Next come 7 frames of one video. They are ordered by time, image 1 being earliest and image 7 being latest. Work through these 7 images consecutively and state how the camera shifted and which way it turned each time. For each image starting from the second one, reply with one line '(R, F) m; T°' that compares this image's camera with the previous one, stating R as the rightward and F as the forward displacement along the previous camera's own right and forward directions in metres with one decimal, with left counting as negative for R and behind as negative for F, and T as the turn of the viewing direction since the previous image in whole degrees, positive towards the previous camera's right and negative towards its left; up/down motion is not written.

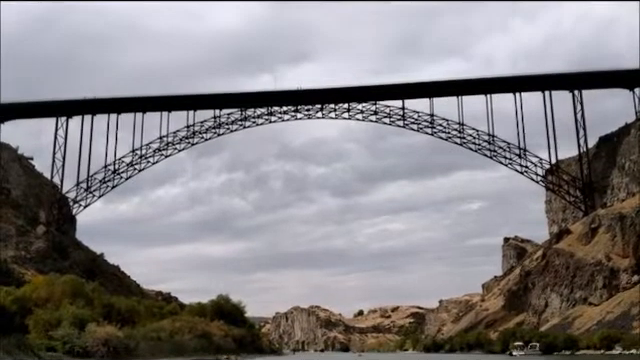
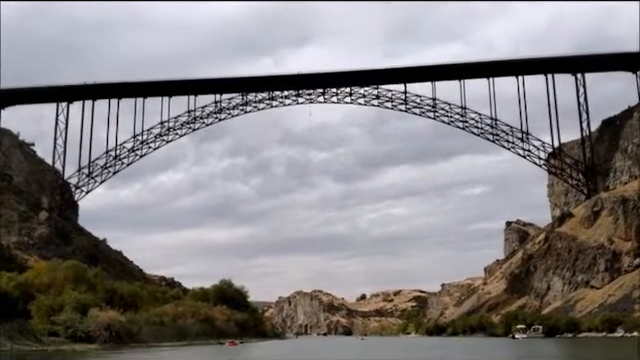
(+0.1, 0.0) m; 0°
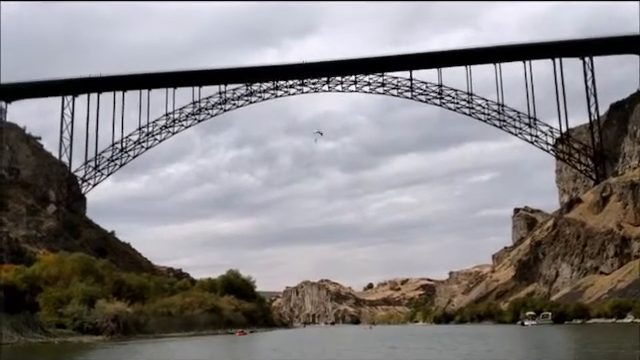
(0.0, +0.4) m; 0°
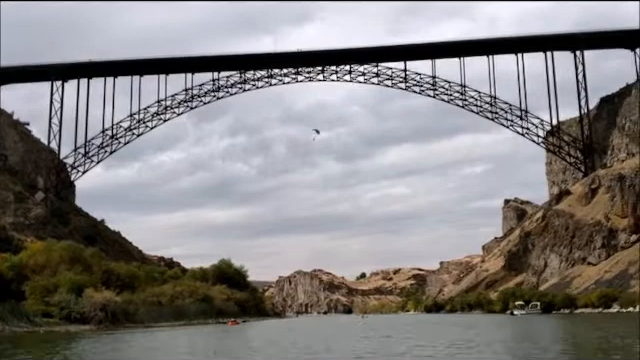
(+0.4, -0.5) m; 0°
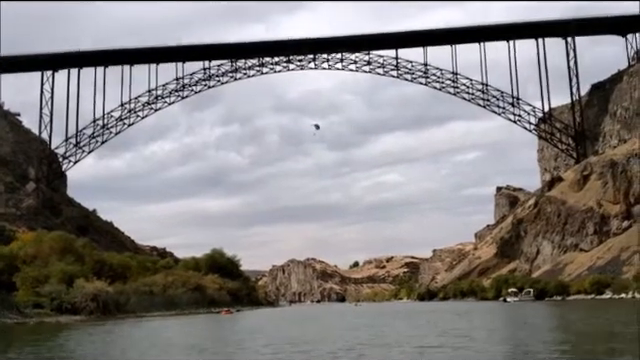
(0.0, +0.2) m; +1°
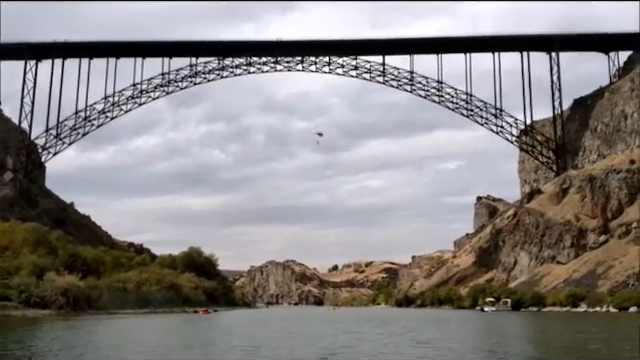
(+0.3, +0.1) m; +1°
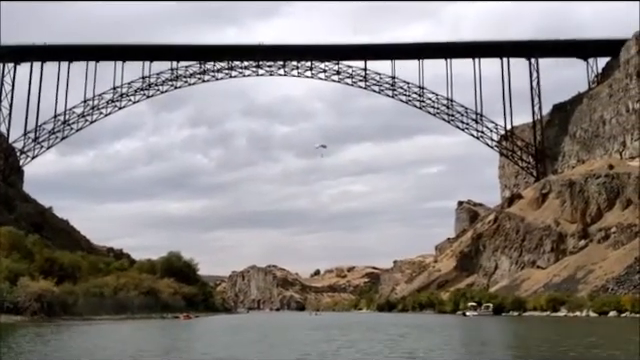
(+0.2, +0.3) m; +1°
